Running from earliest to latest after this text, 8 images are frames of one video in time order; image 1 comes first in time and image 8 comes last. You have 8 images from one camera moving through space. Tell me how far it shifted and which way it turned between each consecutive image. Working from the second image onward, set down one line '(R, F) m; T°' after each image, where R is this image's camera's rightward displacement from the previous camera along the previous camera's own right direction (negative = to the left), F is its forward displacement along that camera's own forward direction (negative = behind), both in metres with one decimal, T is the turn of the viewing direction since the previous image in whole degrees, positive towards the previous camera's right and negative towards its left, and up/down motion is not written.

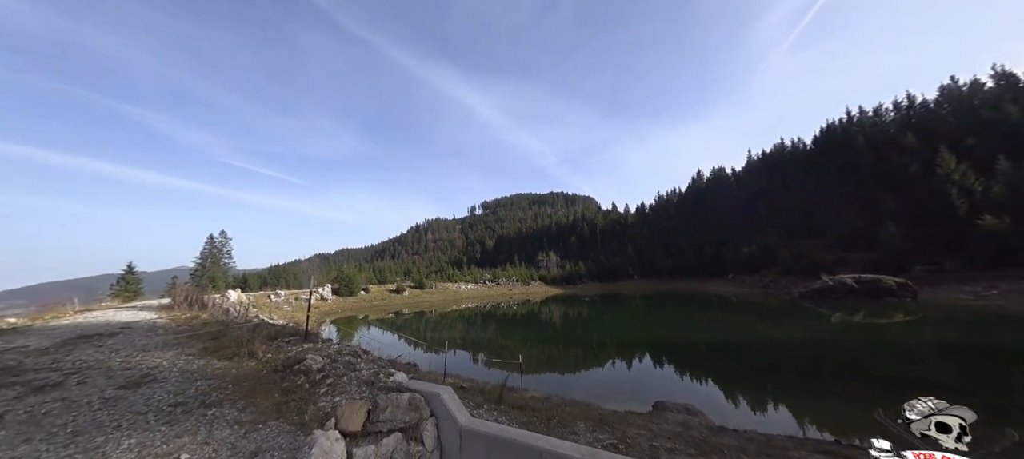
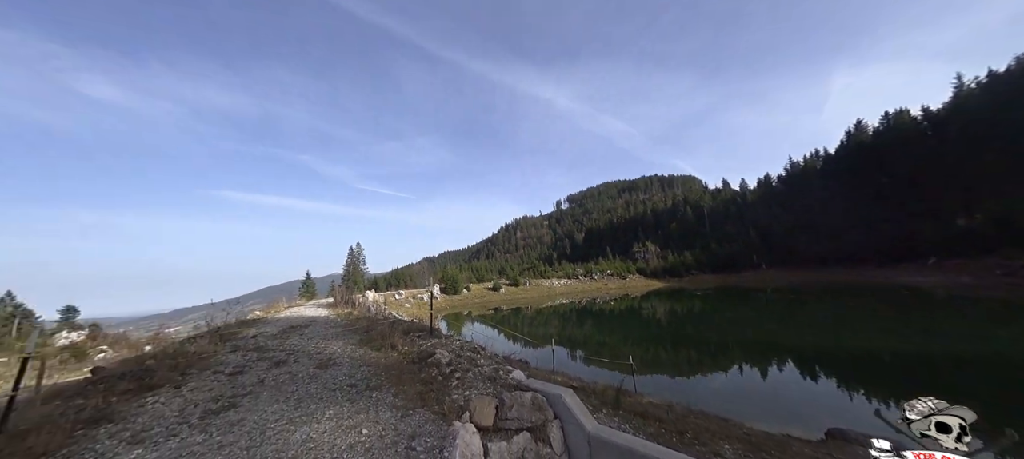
(-0.3, 0.0) m; -16°
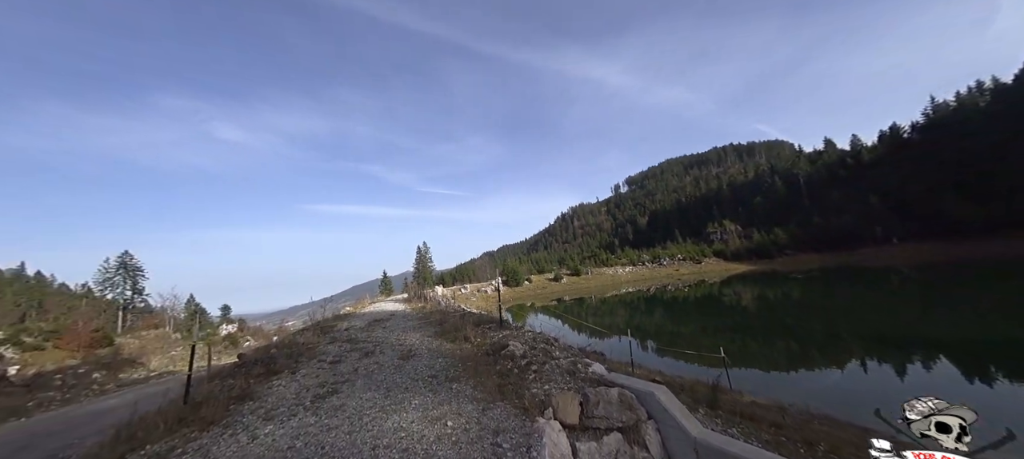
(-0.2, +0.3) m; -10°
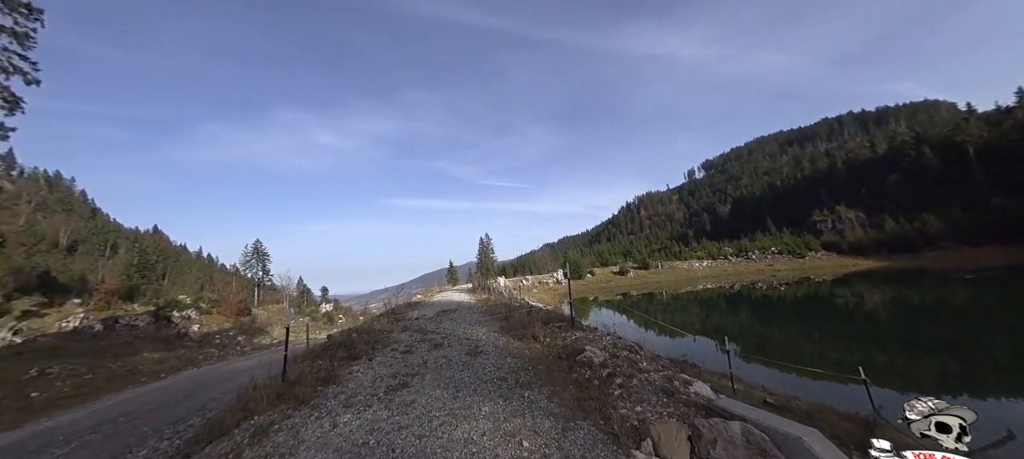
(-0.3, +0.7) m; -11°
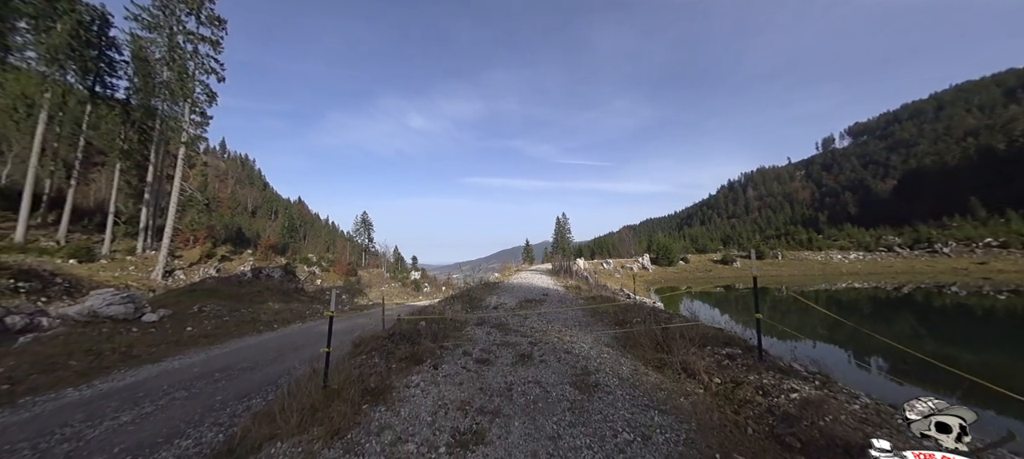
(-1.0, +2.8) m; -14°
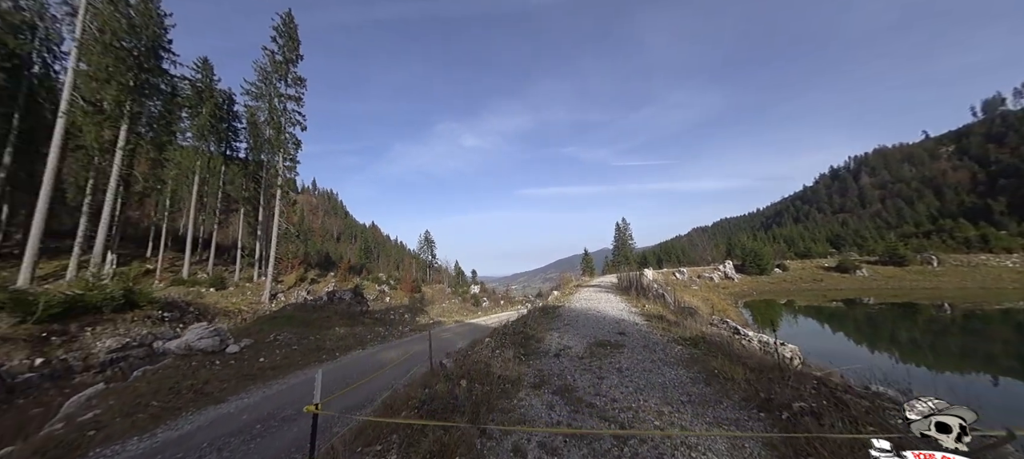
(-0.1, +2.2) m; -10°
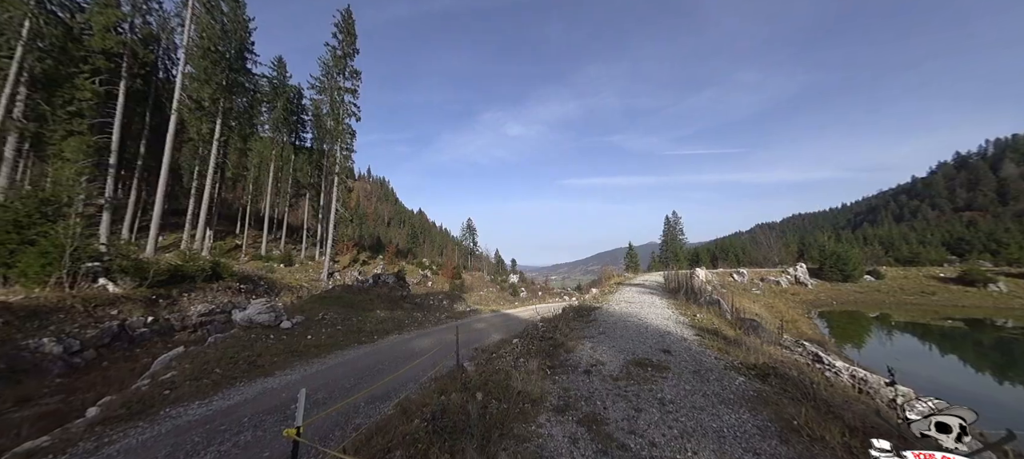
(+0.3, +0.9) m; -8°
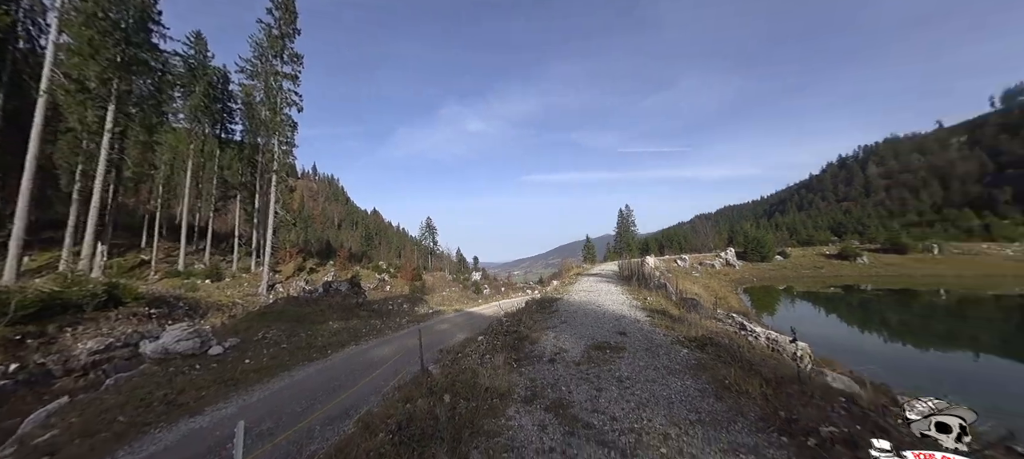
(0.0, -0.1) m; +7°
